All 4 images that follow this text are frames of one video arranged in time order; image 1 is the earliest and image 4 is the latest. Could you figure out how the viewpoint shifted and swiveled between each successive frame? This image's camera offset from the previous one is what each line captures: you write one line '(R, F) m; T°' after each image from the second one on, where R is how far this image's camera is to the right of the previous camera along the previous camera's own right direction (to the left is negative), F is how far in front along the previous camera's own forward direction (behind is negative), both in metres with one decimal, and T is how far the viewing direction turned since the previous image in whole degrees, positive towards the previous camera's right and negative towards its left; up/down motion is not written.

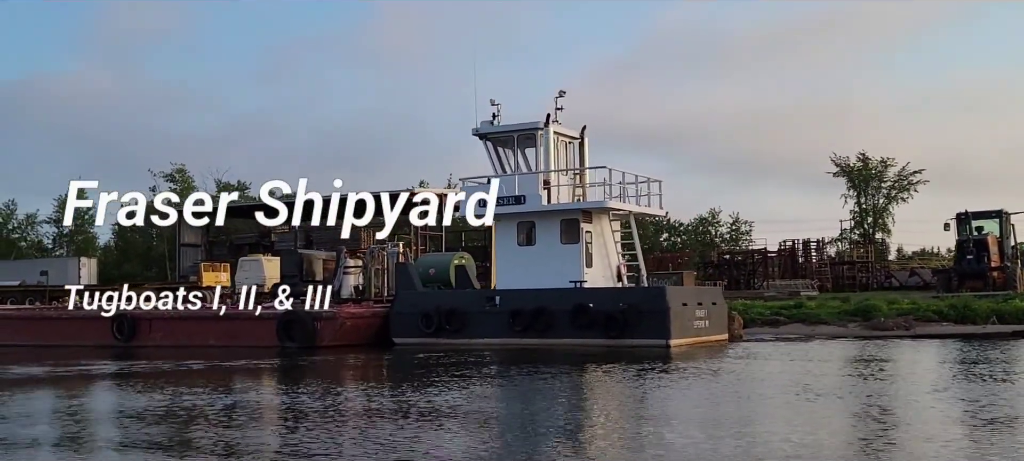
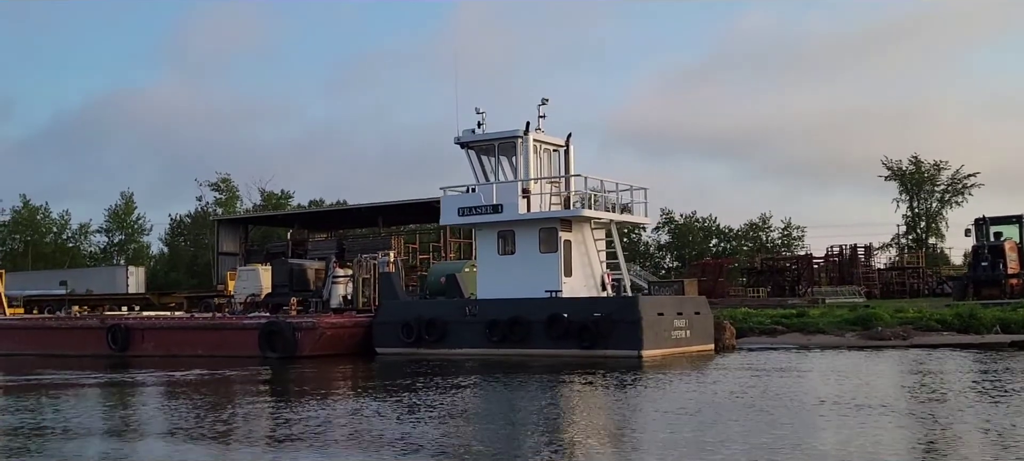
(+1.3, +0.2) m; -3°
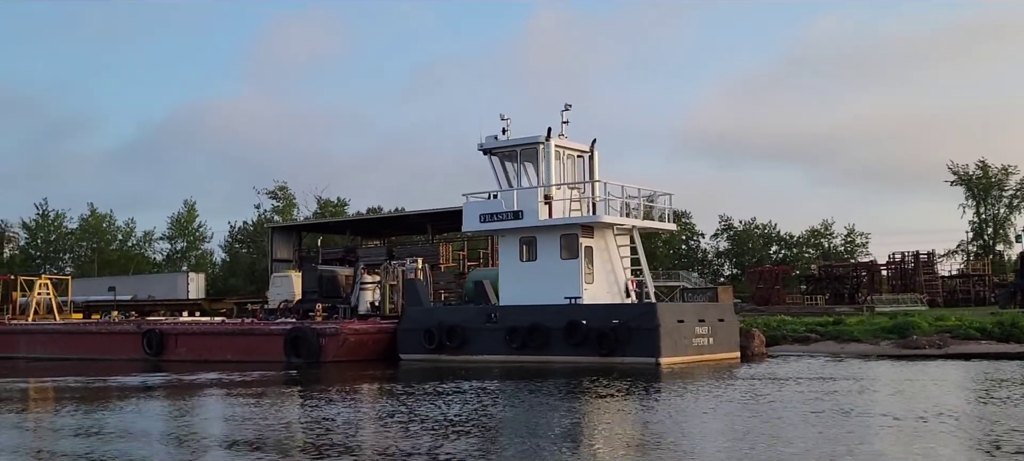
(+0.7, +0.1) m; -3°
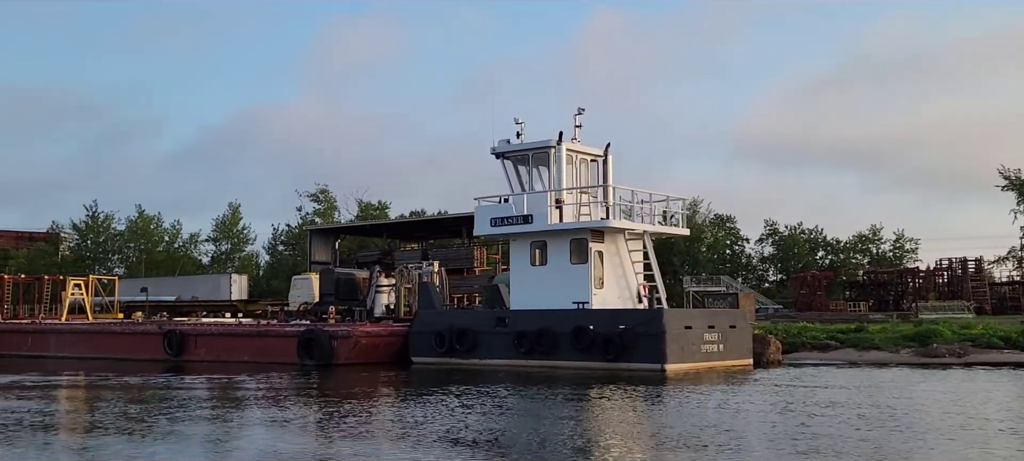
(+0.6, 0.0) m; -3°
